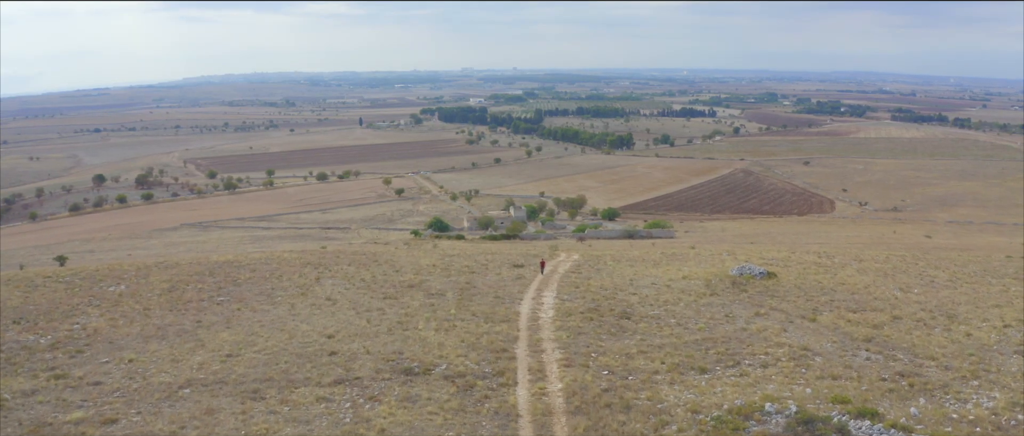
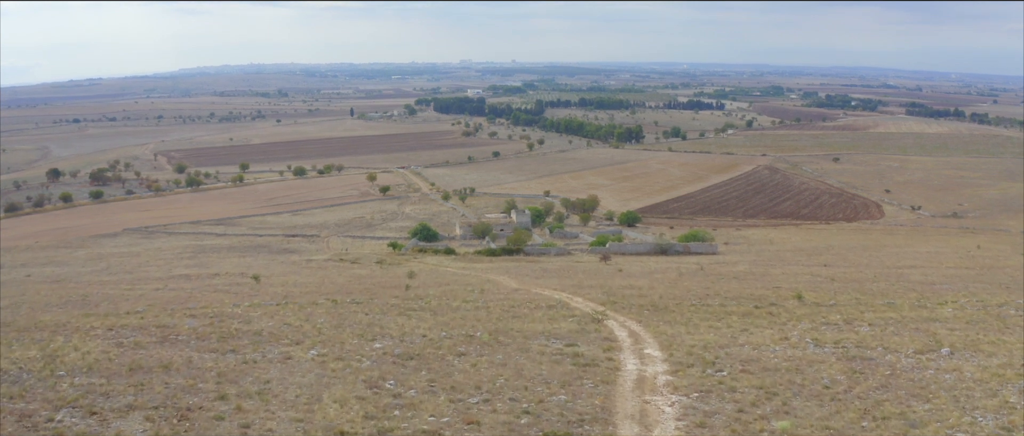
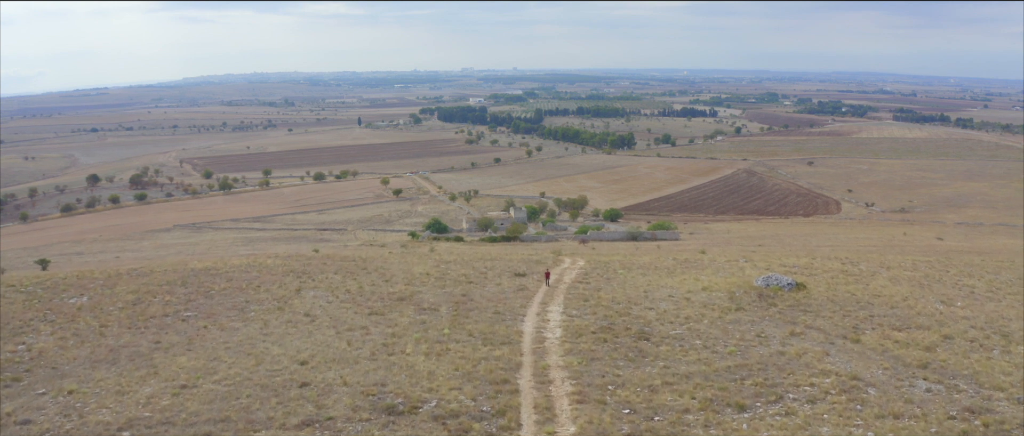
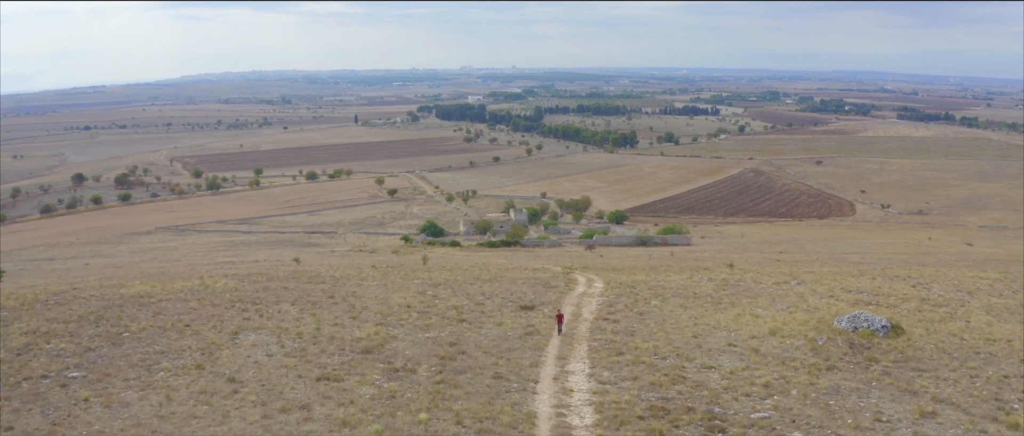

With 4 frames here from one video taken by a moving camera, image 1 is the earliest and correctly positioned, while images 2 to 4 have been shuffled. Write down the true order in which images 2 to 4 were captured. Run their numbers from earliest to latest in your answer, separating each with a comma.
3, 4, 2
